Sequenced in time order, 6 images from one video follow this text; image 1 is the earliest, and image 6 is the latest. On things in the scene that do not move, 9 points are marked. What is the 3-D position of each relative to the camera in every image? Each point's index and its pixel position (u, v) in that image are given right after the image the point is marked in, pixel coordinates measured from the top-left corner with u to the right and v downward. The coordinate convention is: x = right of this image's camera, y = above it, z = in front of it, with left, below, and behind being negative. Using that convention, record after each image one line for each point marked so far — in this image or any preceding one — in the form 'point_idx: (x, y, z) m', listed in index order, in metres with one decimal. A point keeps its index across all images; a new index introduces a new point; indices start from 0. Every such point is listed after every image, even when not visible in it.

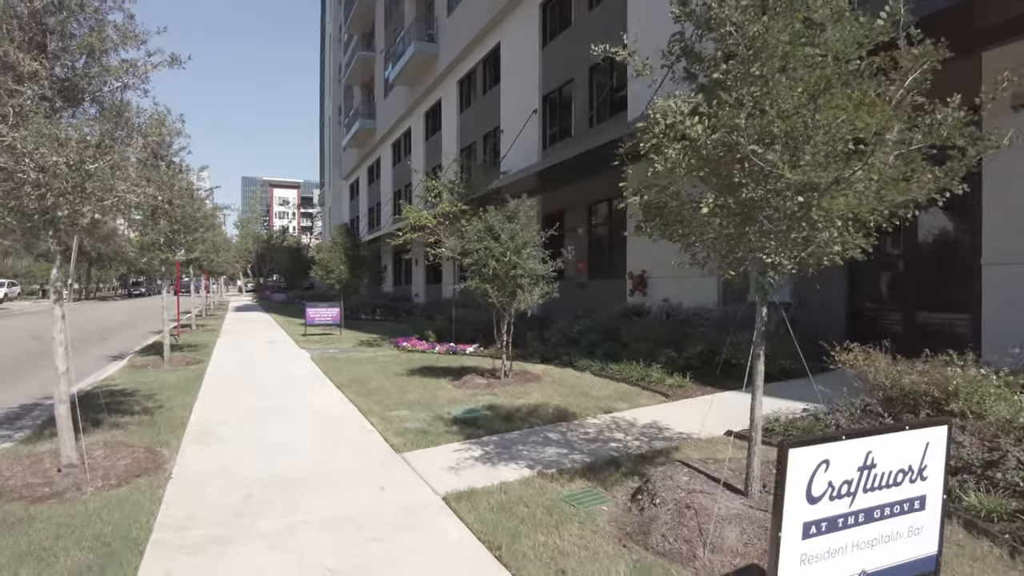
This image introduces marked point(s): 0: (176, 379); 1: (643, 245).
0: (-5.6, -1.5, +11.0) m
1: (+3.0, +1.0, +14.8) m
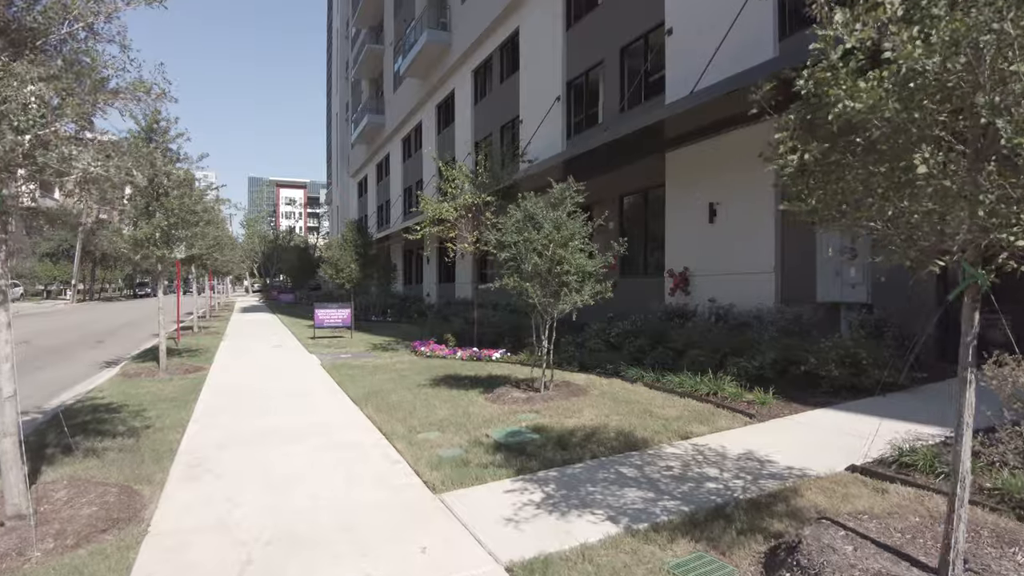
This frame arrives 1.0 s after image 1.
0: (-5.0, -1.5, +9.8) m
1: (+3.5, +1.0, +13.5) m
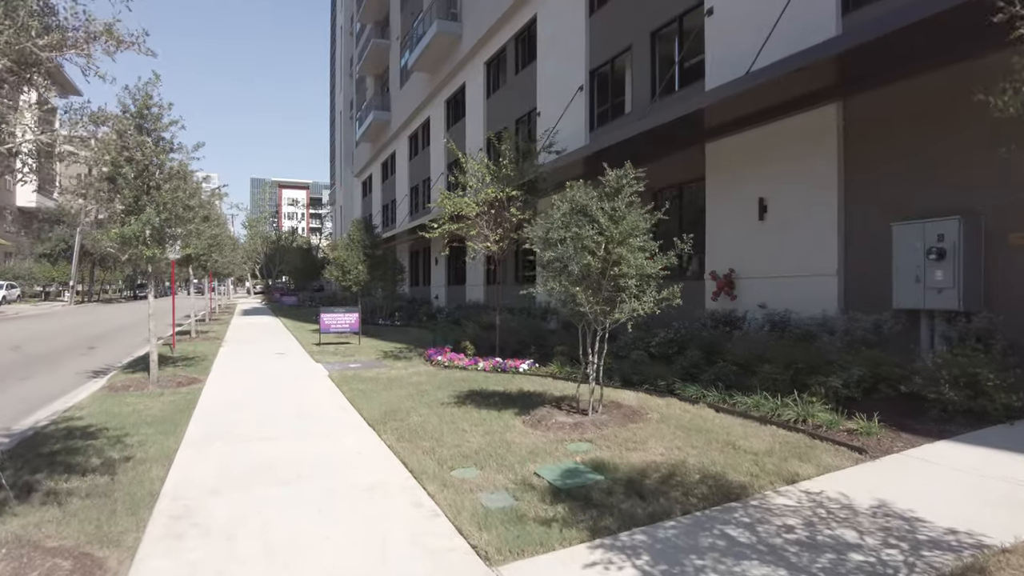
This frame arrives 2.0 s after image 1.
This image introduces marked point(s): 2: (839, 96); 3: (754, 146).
0: (-4.6, -1.6, +8.6) m
1: (+4.0, +0.9, +12.2) m
2: (+4.9, +2.9, +10.0) m
3: (+4.3, +2.5, +11.7) m
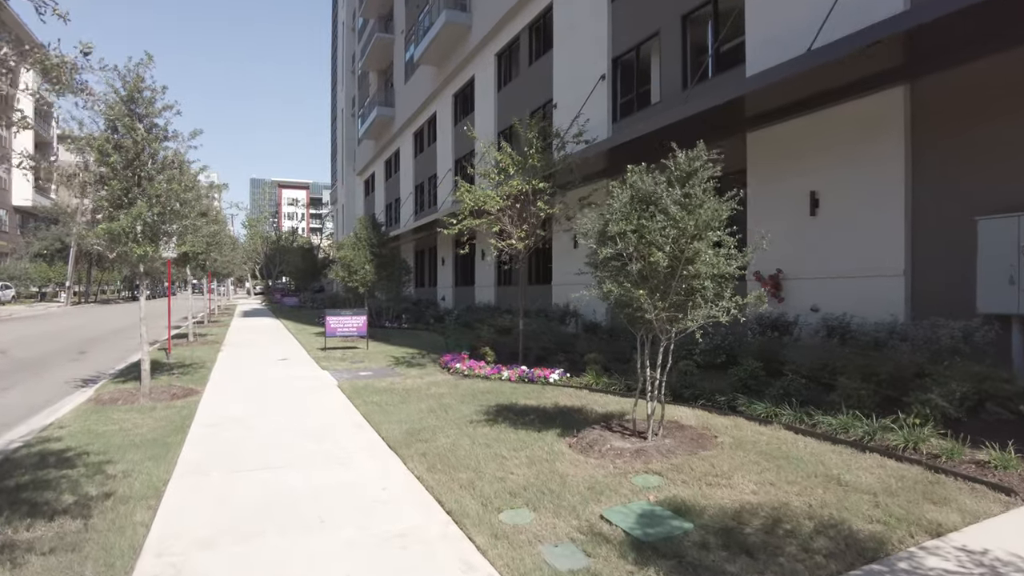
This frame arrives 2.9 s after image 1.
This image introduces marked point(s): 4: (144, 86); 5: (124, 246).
0: (-4.1, -1.6, +7.5) m
1: (+4.5, +0.9, +11.2) m
2: (+5.4, +2.9, +9.0) m
3: (+4.7, +2.5, +10.7) m
4: (-5.5, +3.0, +9.8) m
5: (-5.7, +0.6, +9.6) m
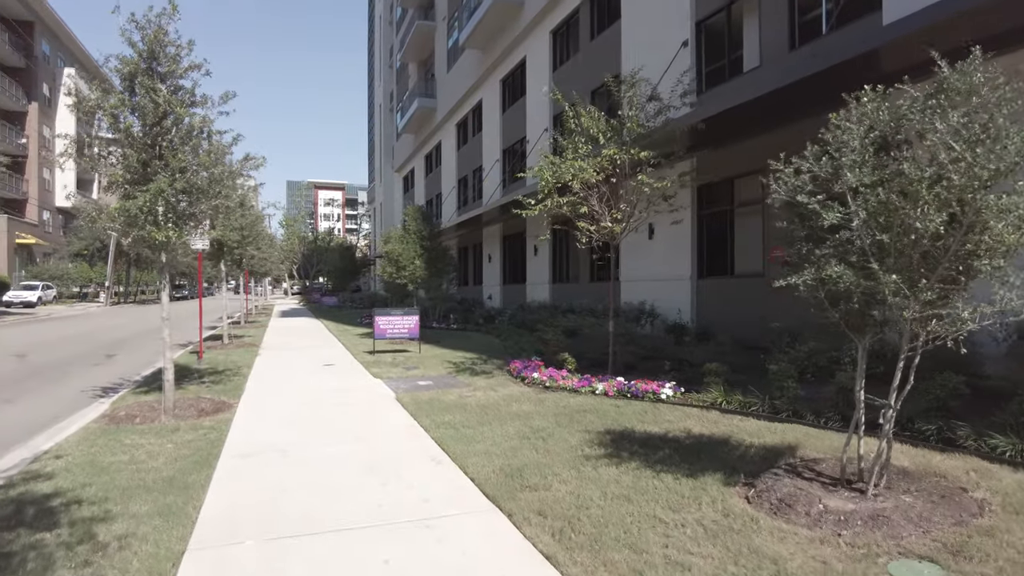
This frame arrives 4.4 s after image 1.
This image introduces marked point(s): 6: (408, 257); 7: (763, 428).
0: (-3.1, -1.5, +5.8) m
1: (+5.7, +1.0, +9.1) m
2: (+6.5, +3.0, +6.8) m
3: (+6.0, +2.6, +8.6) m
4: (-4.3, +3.1, +8.2) m
5: (-4.5, +0.7, +8.0) m
6: (-3.1, +0.9, +19.2) m
7: (+2.4, -1.3, +6.4) m
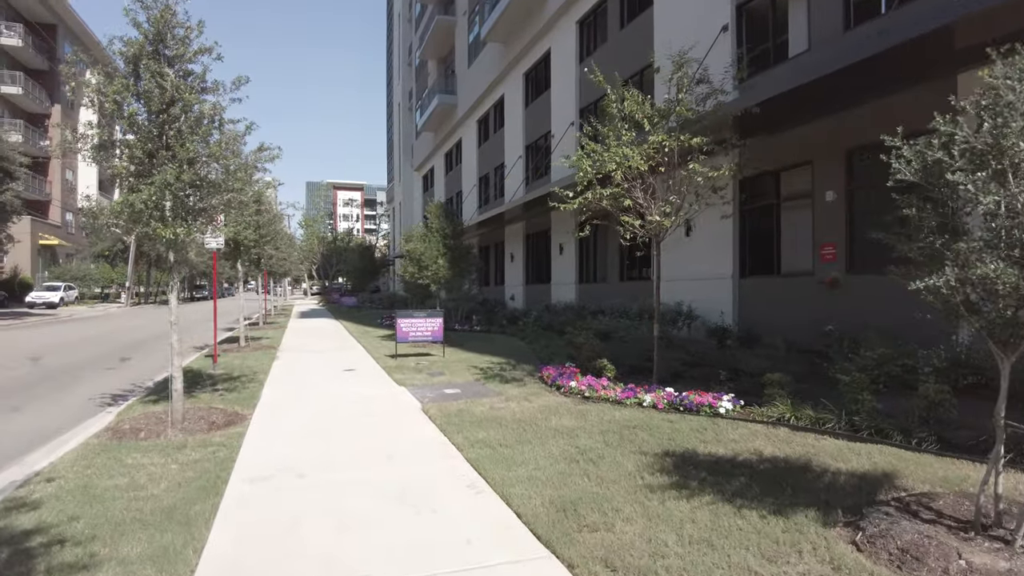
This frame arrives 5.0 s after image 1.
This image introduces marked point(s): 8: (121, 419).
0: (-2.7, -1.5, +5.2) m
1: (+6.2, +1.0, +8.2) m
2: (+6.9, +3.0, +5.9) m
3: (+6.4, +2.6, +7.6) m
4: (-3.9, +3.1, +7.6) m
5: (-4.1, +0.7, +7.4) m
6: (-2.3, +0.9, +18.5) m
7: (+2.8, -1.4, +5.6) m
8: (-4.5, -1.5, +7.6) m
